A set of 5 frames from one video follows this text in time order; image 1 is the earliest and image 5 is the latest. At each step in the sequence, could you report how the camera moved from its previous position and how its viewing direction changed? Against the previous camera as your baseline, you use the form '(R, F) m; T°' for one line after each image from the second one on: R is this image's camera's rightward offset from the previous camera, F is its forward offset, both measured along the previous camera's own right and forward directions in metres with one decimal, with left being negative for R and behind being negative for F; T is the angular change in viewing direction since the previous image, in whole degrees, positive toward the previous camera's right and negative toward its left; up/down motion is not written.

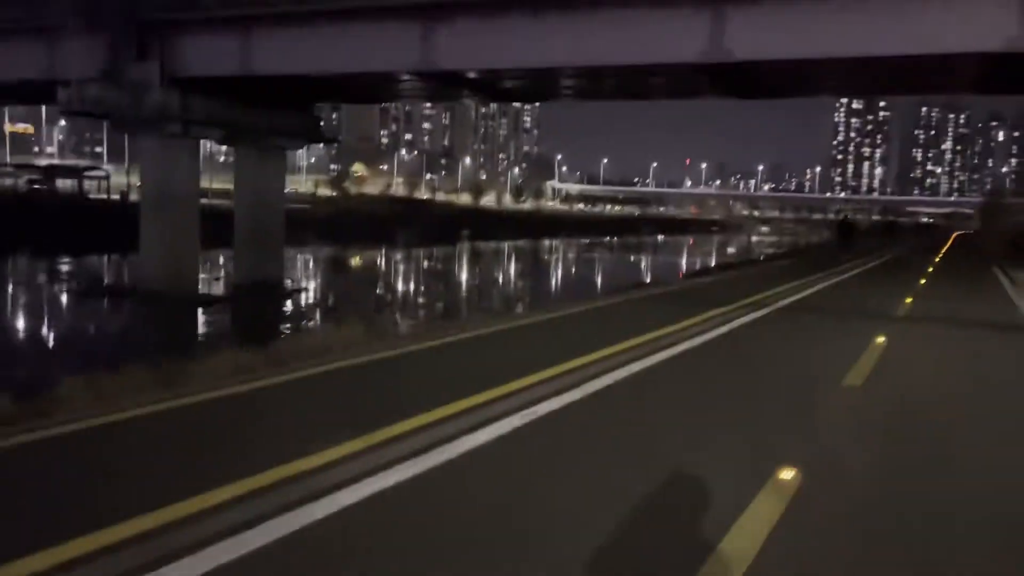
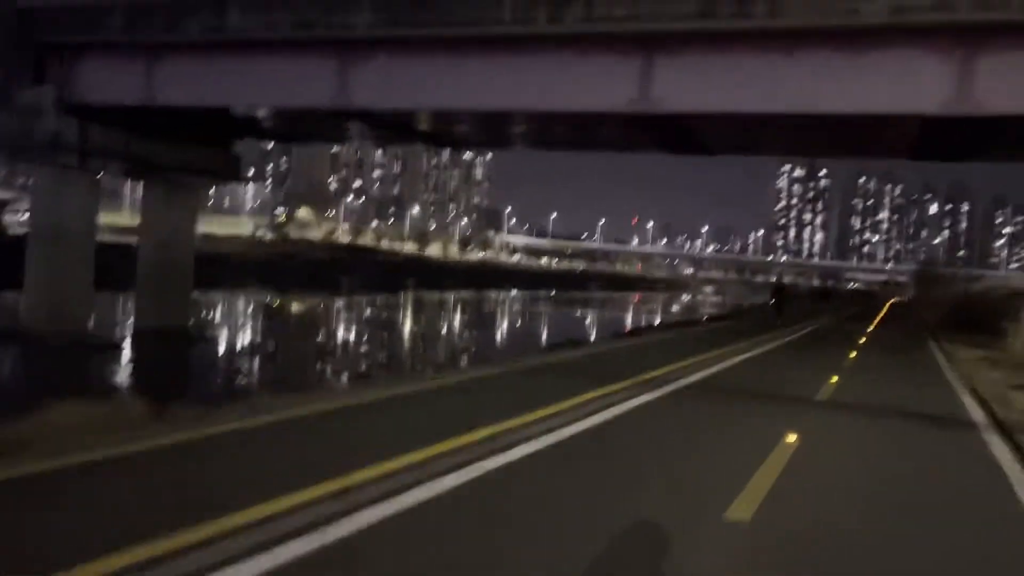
(+0.2, +0.4) m; +4°
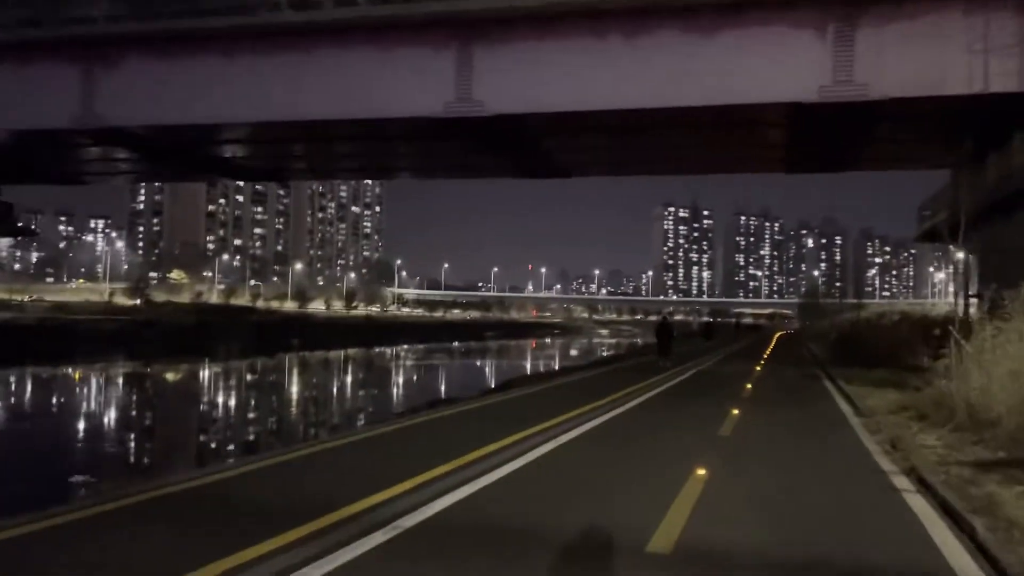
(+0.7, +1.4) m; +7°
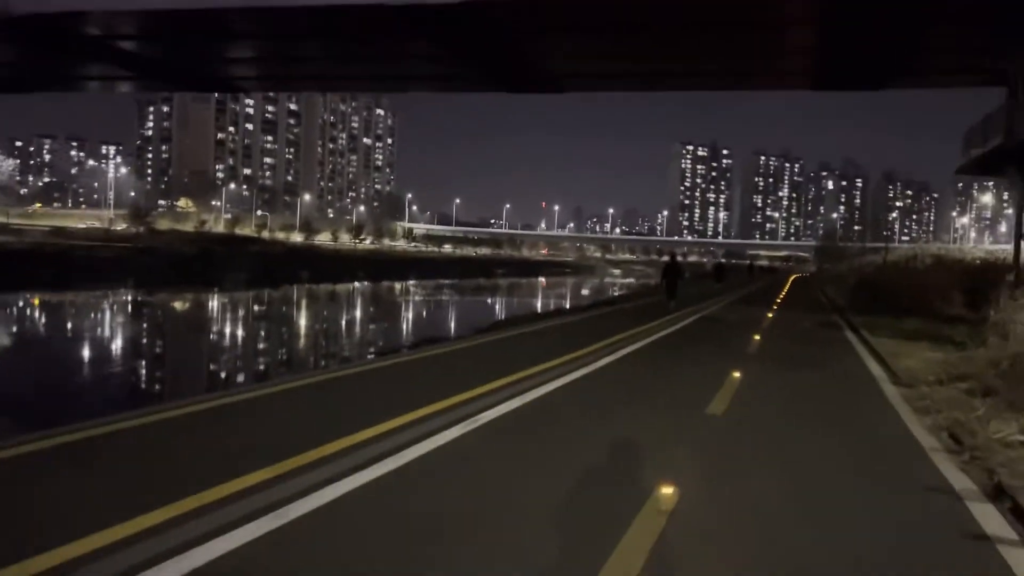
(+0.3, +0.8) m; -1°
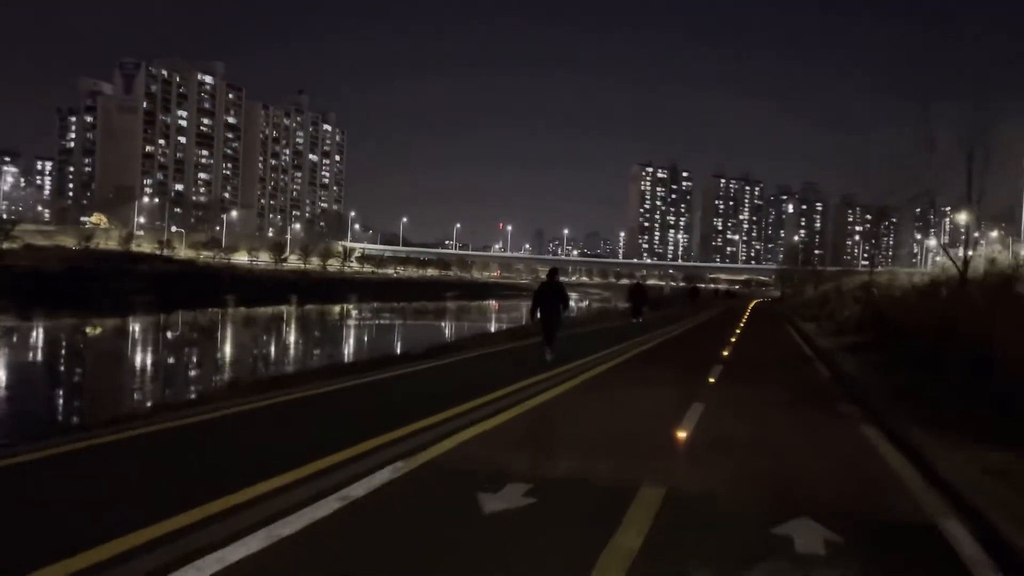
(+1.4, +4.1) m; +2°
